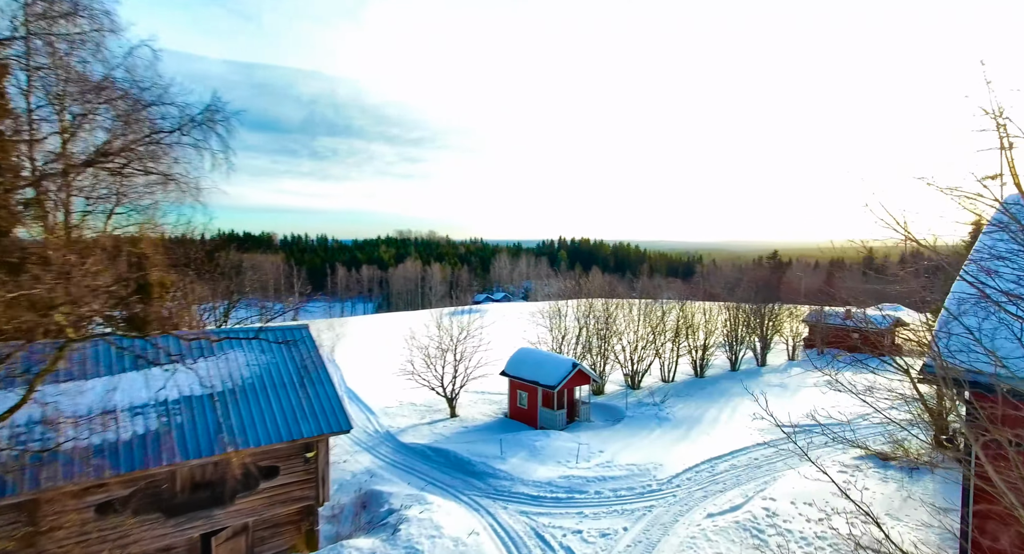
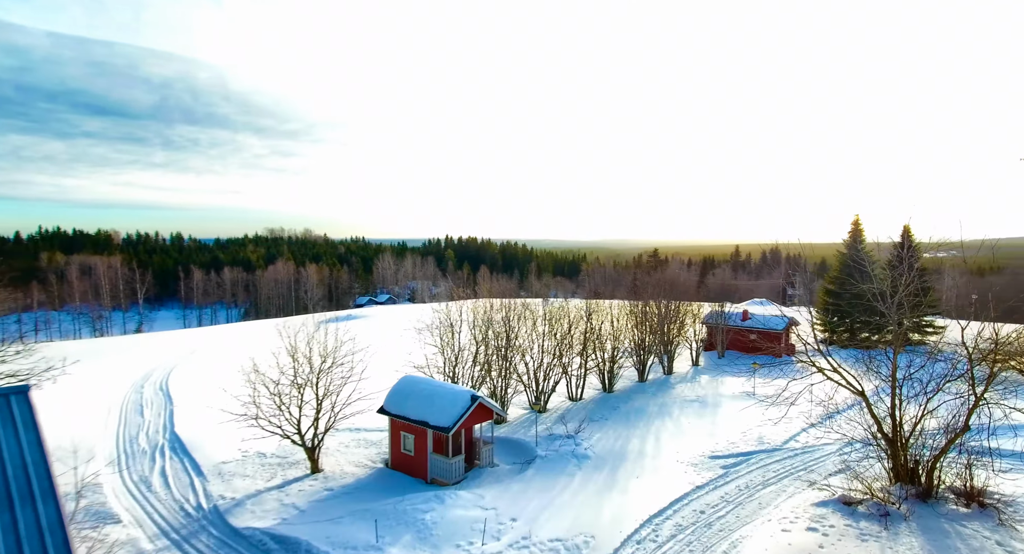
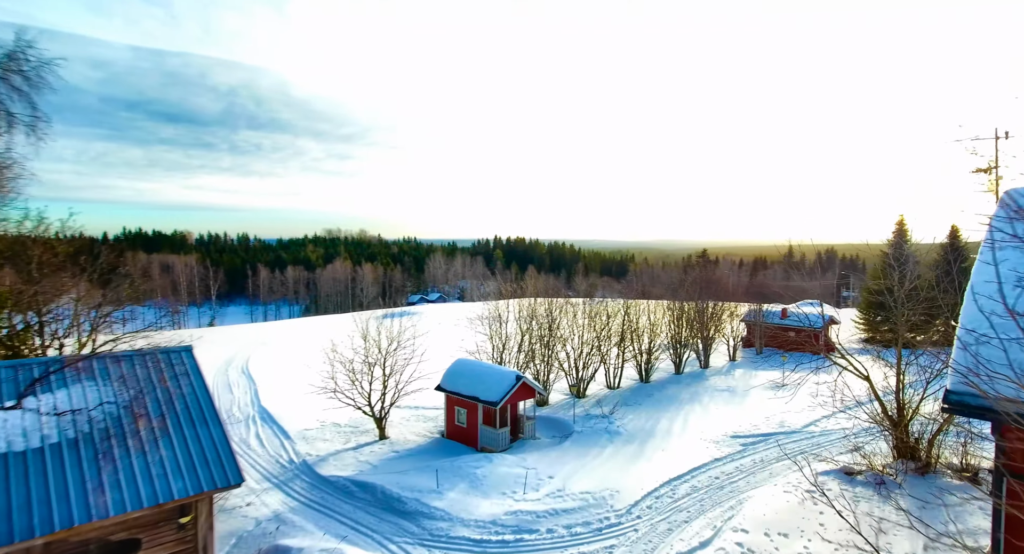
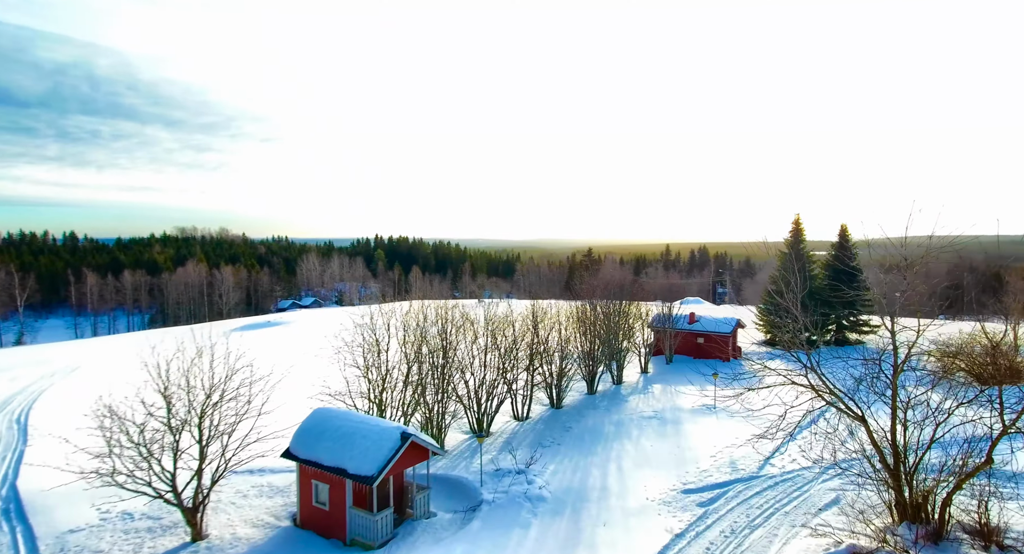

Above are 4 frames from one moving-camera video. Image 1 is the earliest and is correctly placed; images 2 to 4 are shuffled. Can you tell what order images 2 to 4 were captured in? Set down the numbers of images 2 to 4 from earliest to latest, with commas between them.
3, 2, 4
